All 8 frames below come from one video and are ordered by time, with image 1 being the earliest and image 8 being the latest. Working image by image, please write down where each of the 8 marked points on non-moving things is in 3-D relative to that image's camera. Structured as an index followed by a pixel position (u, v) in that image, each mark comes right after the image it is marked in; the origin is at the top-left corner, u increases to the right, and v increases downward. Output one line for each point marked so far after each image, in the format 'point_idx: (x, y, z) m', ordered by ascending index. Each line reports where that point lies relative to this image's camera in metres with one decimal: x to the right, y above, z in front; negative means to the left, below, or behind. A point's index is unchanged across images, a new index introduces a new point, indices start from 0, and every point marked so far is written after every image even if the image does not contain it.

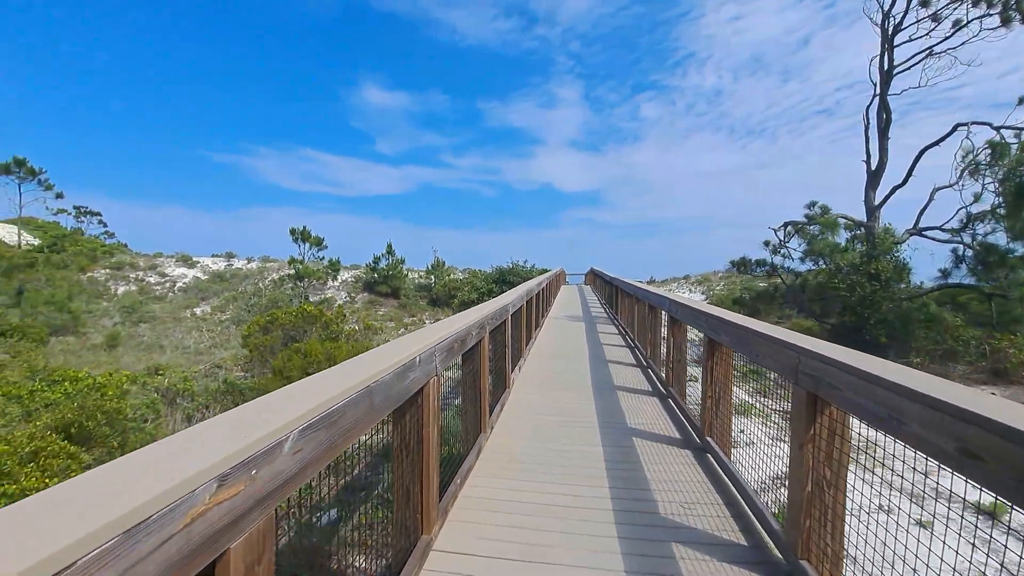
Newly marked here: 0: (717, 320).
0: (+1.2, -0.2, +3.0) m
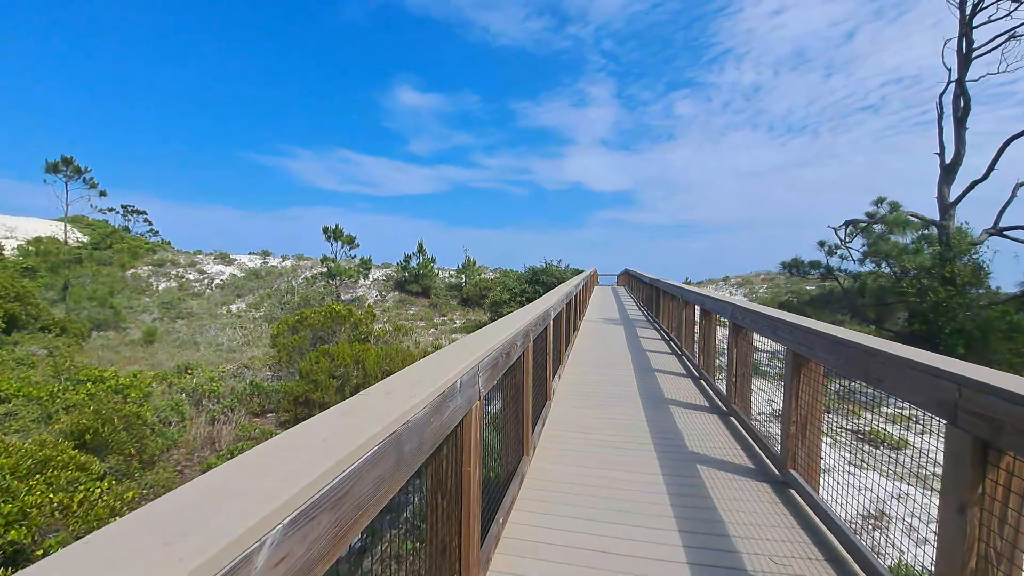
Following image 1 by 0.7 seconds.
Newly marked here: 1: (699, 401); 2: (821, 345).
0: (+1.5, -0.2, +2.5) m
1: (+1.6, -1.0, +4.5) m
2: (+1.4, -0.3, +2.4) m
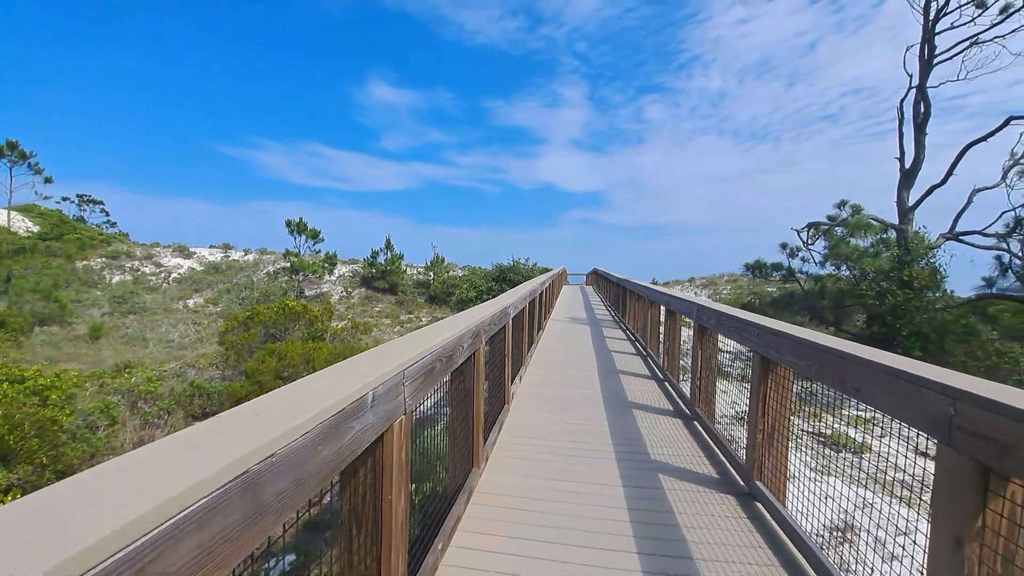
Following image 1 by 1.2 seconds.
0: (+1.2, -0.2, +2.3) m
1: (+1.3, -1.0, +4.3) m
2: (+1.2, -0.3, +2.2) m
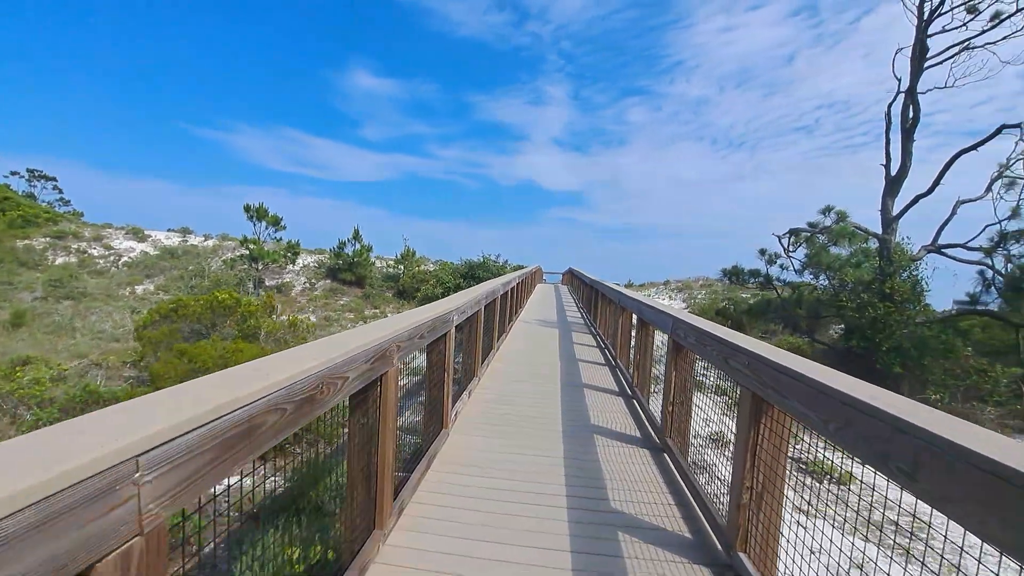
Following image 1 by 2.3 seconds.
0: (+0.9, -0.3, +1.8) m
1: (+0.9, -1.1, +3.8) m
2: (+0.9, -0.3, +1.6) m
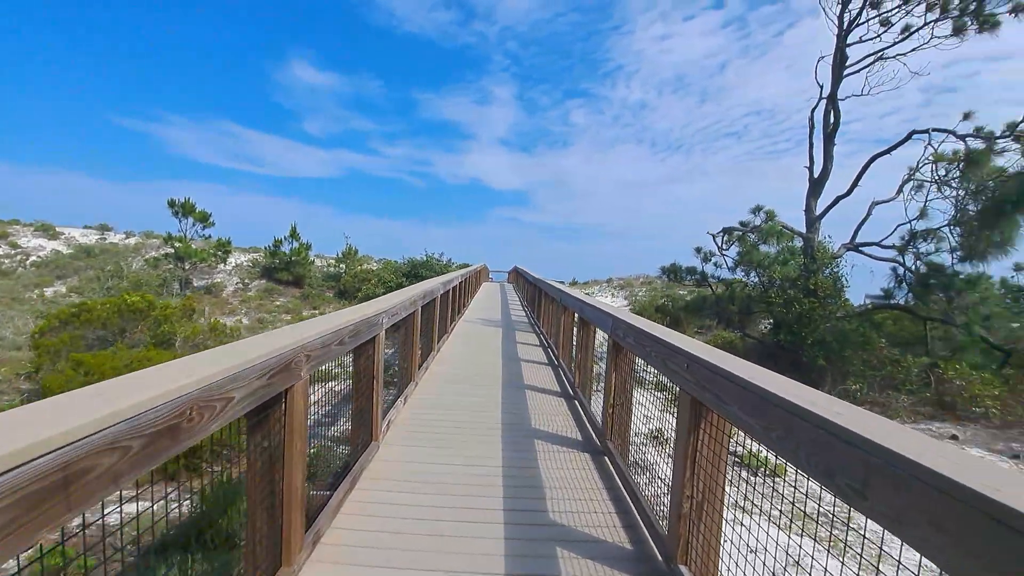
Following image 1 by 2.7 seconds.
0: (+0.7, -0.3, +1.7) m
1: (+0.4, -1.1, +3.7) m
2: (+0.7, -0.3, +1.6) m
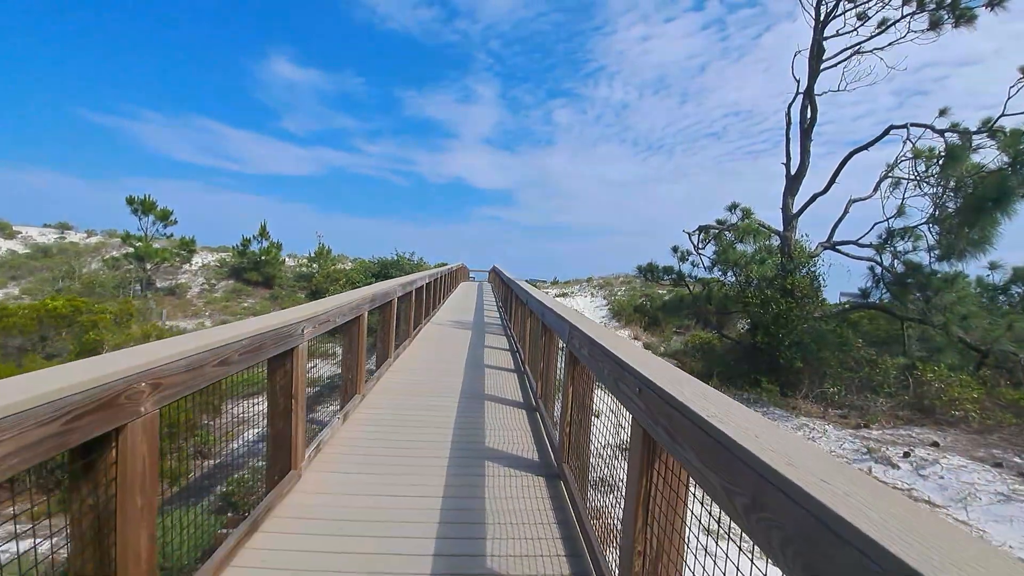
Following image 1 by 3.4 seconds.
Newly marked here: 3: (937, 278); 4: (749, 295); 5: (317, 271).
0: (+0.4, -0.3, +1.4) m
1: (+0.1, -1.1, +3.4) m
2: (+0.4, -0.4, +1.3) m
3: (+5.6, +0.1, +6.6) m
4: (+3.8, -0.1, +8.1) m
5: (-7.1, +0.6, +18.3) m
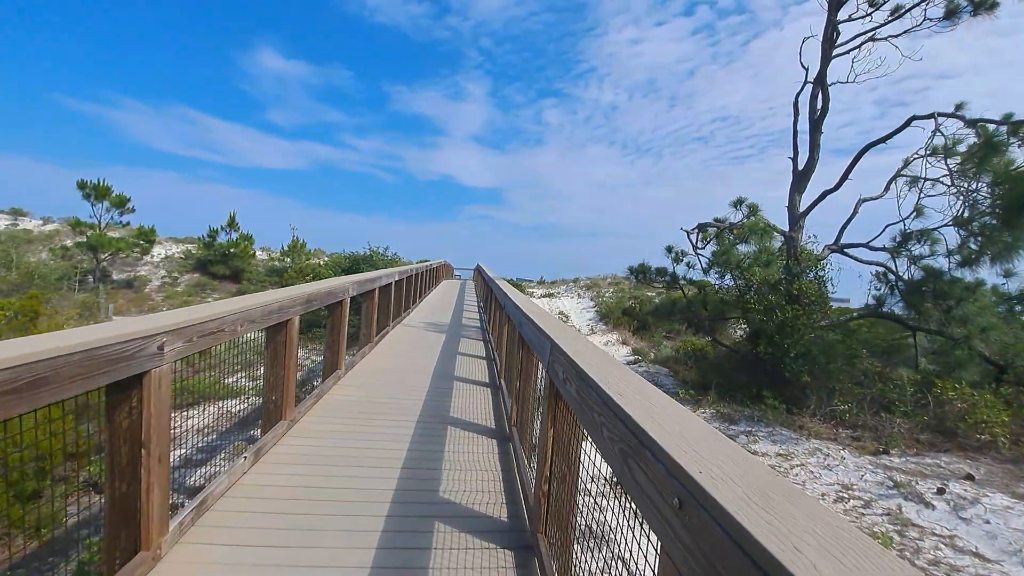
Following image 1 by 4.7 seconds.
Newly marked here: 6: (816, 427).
0: (+0.3, -0.3, +0.6) m
1: (-0.1, -1.1, +2.6) m
2: (+0.3, -0.4, +0.5) m
3: (+5.3, 0.0, +6.0) m
4: (+3.5, -0.2, +7.4) m
5: (-7.7, +0.7, +17.3) m
6: (+3.6, -1.7, +6.0) m
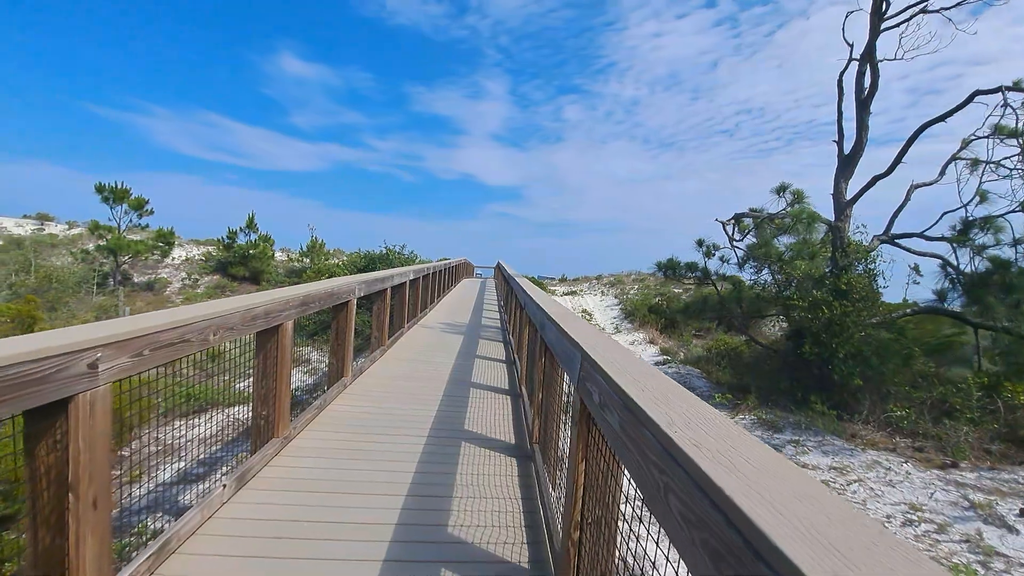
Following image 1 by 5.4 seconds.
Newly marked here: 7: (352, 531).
0: (+0.3, -0.3, +0.2) m
1: (0.0, -1.1, +2.2) m
2: (+0.3, -0.4, +0.1) m
3: (+5.5, +0.1, +5.3) m
4: (+3.8, -0.1, +6.9) m
5: (-7.0, +0.7, +17.2) m
6: (+3.9, -1.6, +5.5) m
7: (-0.7, -1.0, +2.2) m
